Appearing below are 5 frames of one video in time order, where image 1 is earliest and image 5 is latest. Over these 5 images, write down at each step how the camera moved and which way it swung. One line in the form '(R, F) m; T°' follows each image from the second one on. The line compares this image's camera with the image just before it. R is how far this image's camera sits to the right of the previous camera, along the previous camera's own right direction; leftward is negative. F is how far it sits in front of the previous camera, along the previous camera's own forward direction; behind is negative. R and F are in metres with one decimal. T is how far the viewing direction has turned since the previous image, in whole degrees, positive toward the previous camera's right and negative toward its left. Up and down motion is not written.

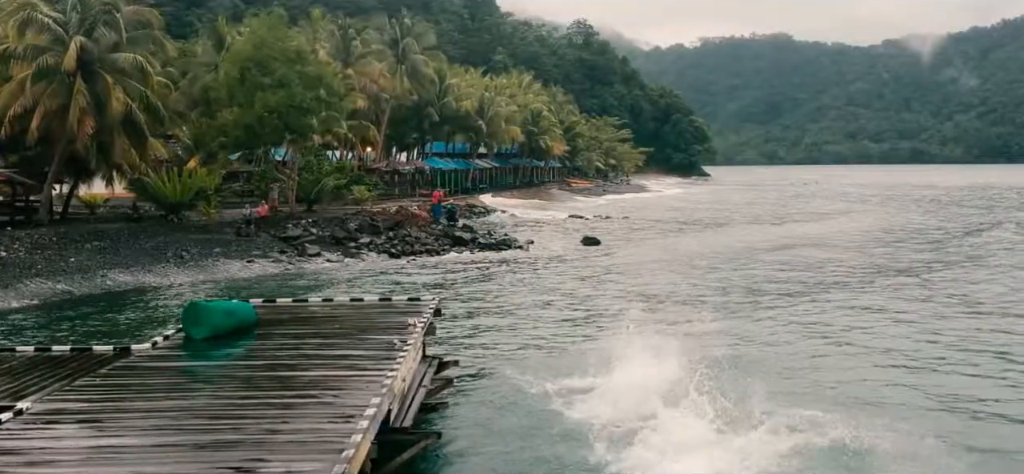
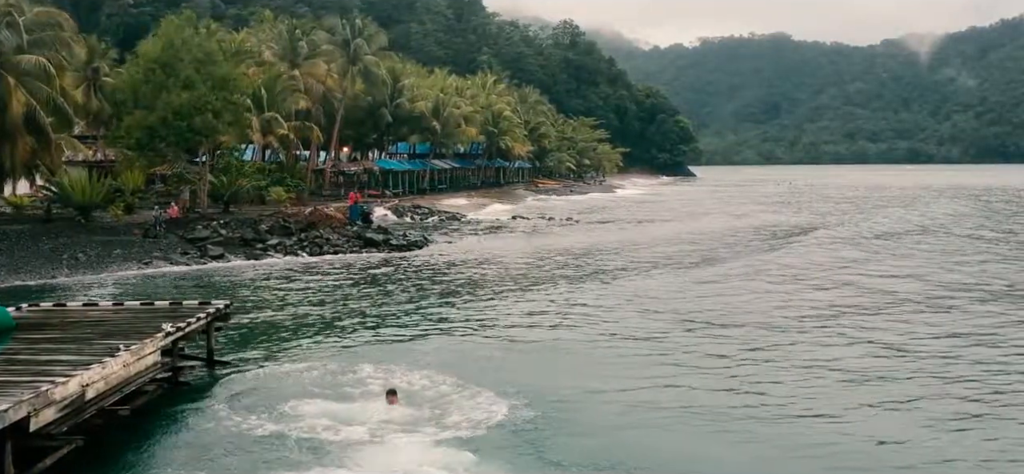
(+4.0, -0.1) m; 0°
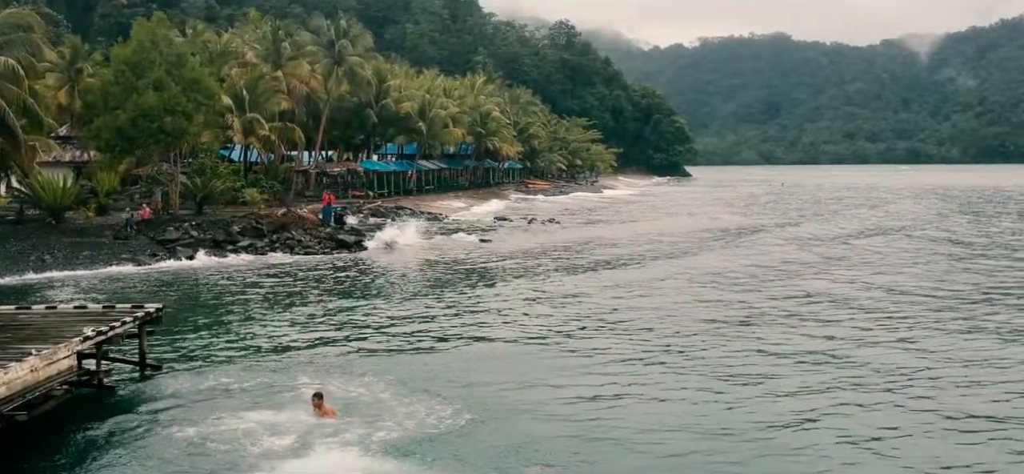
(+1.3, 0.0) m; 0°
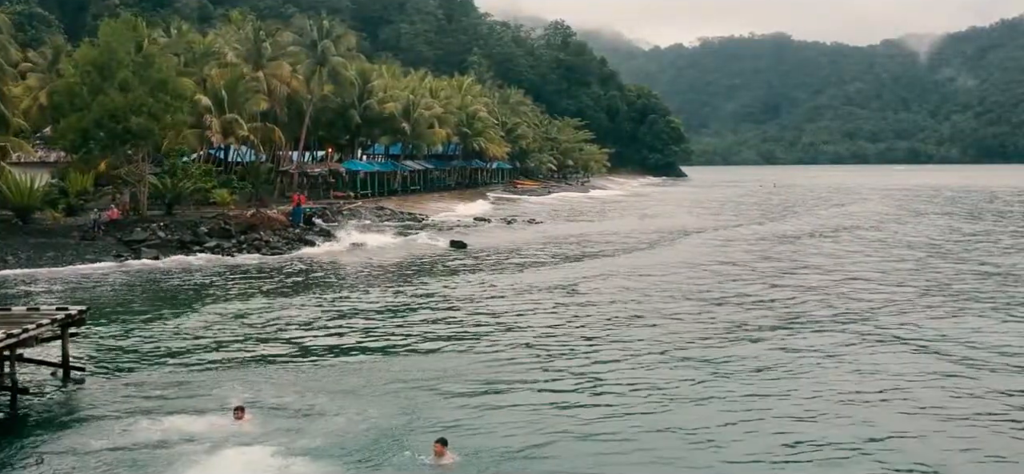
(+1.5, 0.0) m; 0°
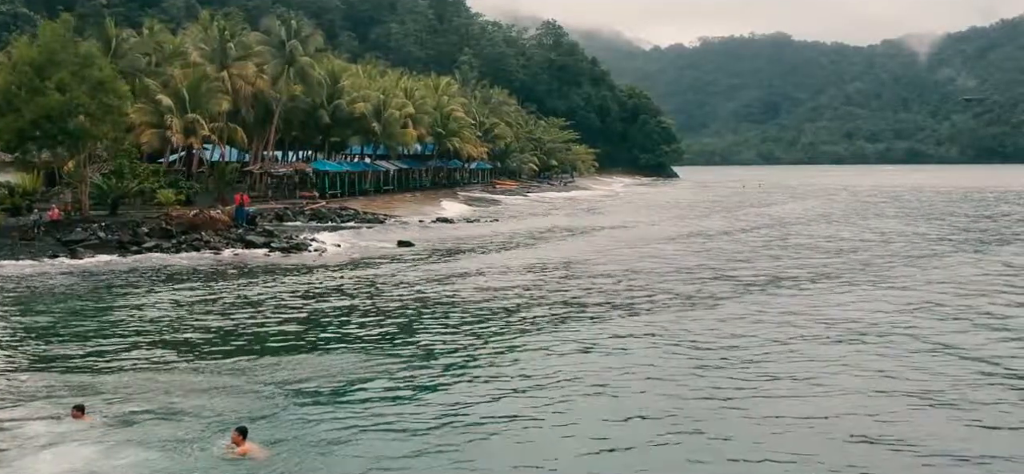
(+2.7, 0.0) m; 0°
